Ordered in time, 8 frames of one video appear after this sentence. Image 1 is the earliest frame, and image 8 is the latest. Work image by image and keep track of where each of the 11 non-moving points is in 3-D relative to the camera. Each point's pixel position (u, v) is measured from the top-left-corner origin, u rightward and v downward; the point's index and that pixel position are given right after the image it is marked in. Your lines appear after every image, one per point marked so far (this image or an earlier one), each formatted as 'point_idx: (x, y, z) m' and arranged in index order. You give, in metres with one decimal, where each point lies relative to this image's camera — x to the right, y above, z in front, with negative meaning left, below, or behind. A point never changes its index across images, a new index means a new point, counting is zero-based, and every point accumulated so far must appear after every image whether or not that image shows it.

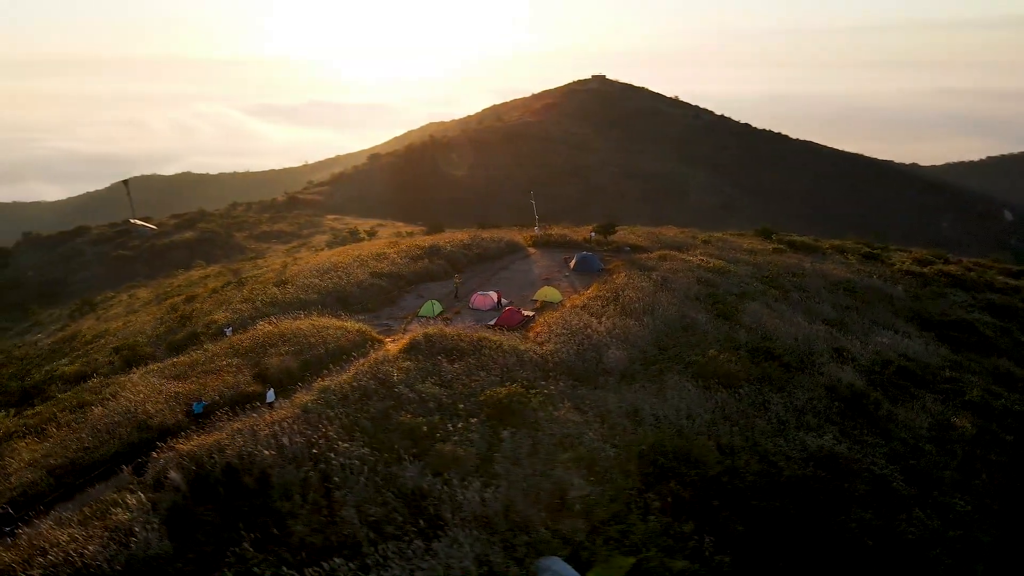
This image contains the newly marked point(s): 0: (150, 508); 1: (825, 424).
0: (-3.4, -2.1, +6.7) m
1: (+4.8, -2.1, +11.0) m
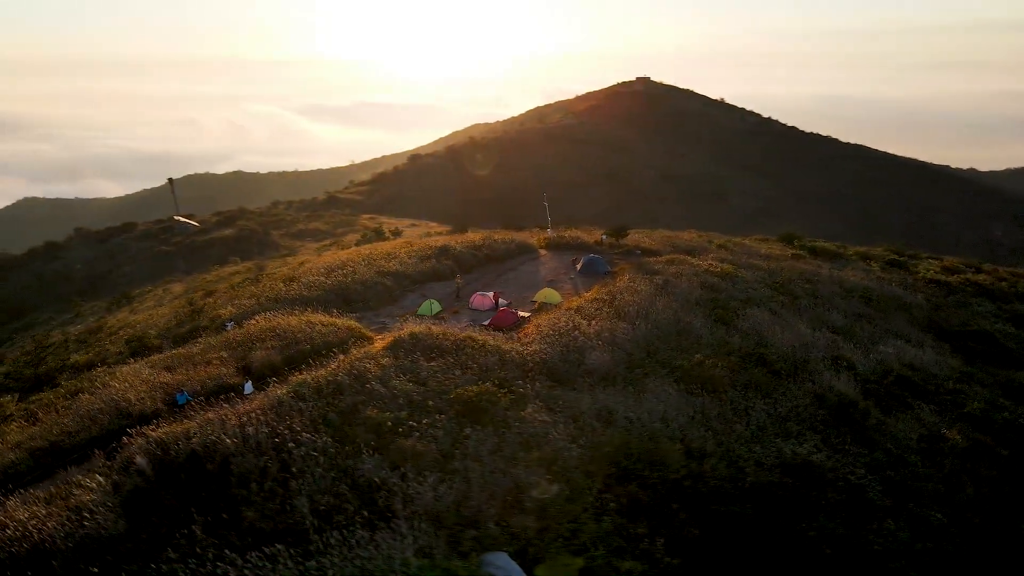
0: (-3.9, -2.0, +7.1) m
1: (+4.5, -2.2, +10.9) m
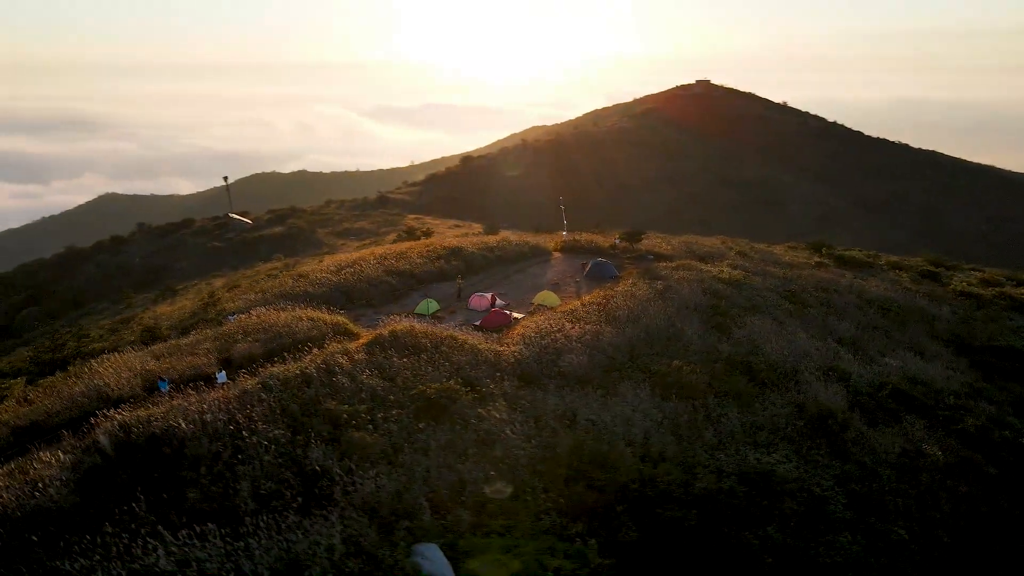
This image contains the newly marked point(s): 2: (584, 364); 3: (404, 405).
0: (-4.7, -1.9, +7.6) m
1: (+4.0, -2.3, +10.8) m
2: (+1.2, -1.2, +11.8) m
3: (-1.5, -1.6, +9.7) m
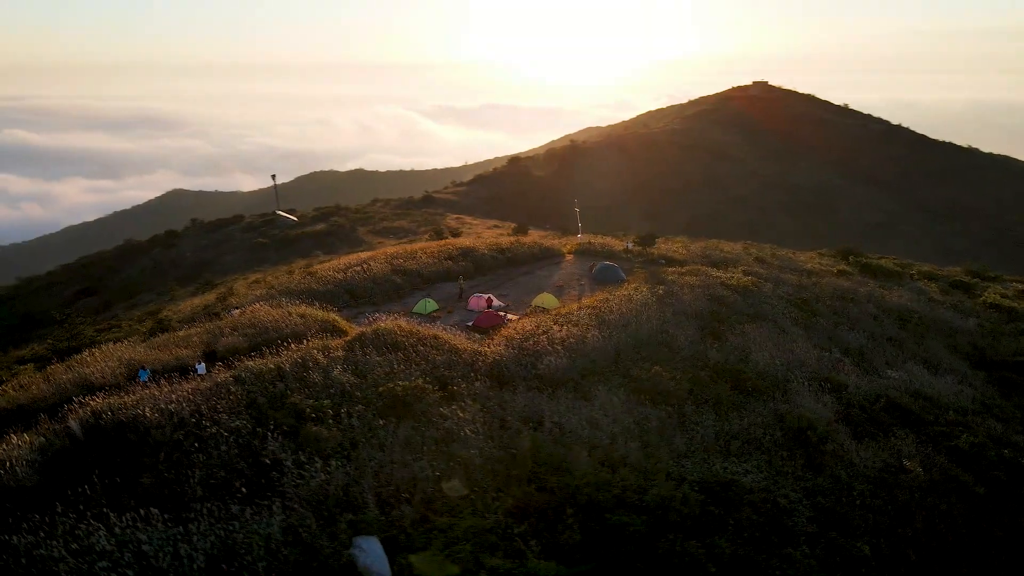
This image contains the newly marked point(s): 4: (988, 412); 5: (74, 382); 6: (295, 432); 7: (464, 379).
0: (-5.3, -1.8, +8.1) m
1: (+3.6, -2.4, +10.7) m
2: (+0.8, -1.3, +11.9) m
3: (-2.0, -1.6, +9.9) m
4: (+9.5, -2.5, +14.4) m
5: (-6.1, -1.3, +9.9) m
6: (-2.7, -1.8, +9.0) m
7: (-0.7, -1.4, +11.0) m
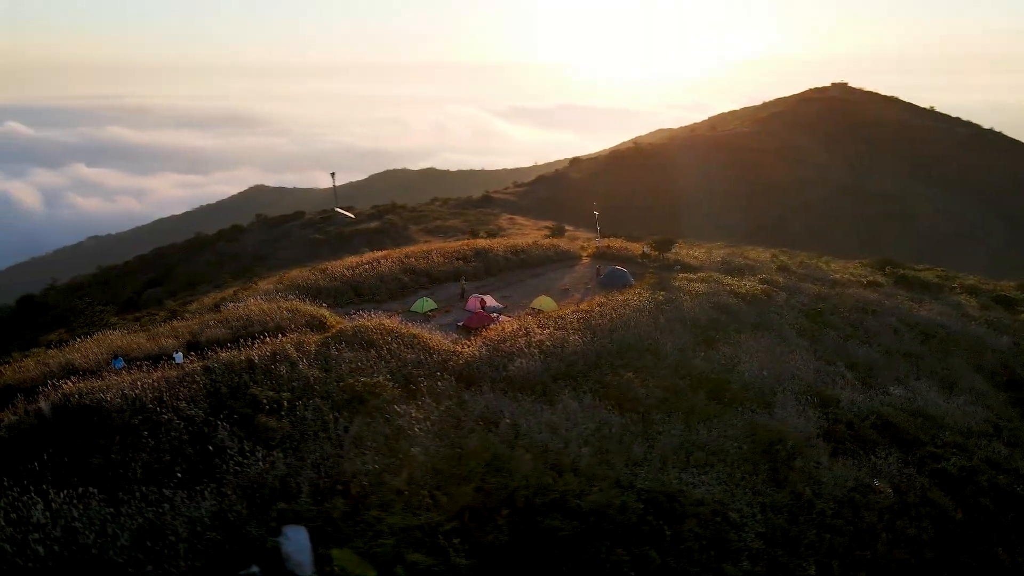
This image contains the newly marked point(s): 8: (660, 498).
0: (-6.1, -1.7, +8.7) m
1: (+2.9, -2.5, +10.5) m
2: (+0.4, -1.4, +12.0) m
3: (-2.6, -1.5, +10.2) m
4: (+9.1, -2.8, +13.6) m
5: (-6.7, -1.1, +10.6) m
6: (-3.4, -1.7, +9.4) m
7: (-1.3, -1.4, +11.2) m
8: (+1.9, -2.7, +9.4) m
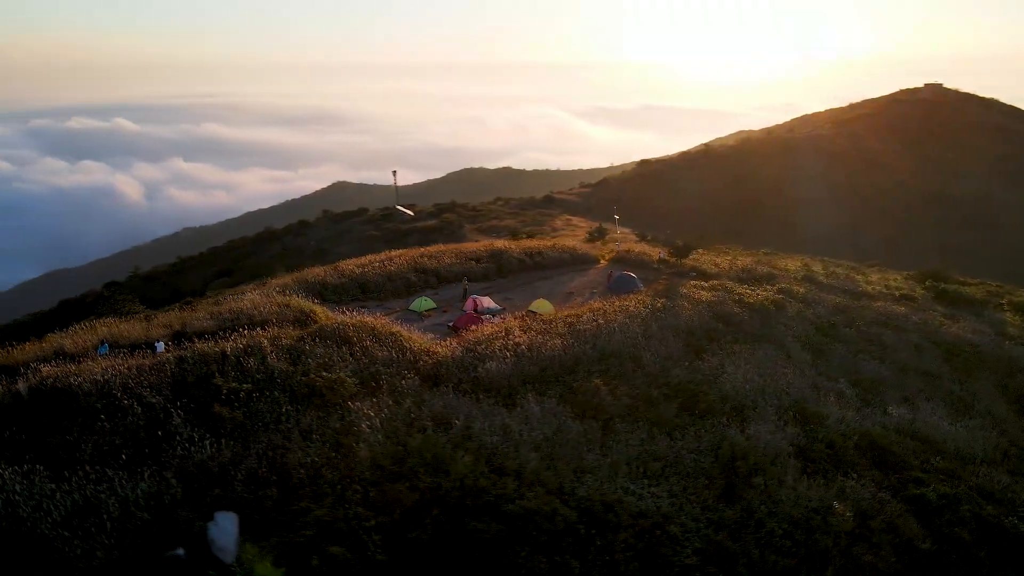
0: (-6.9, -1.5, +9.4) m
1: (+2.2, -2.7, +10.3) m
2: (-0.1, -1.4, +12.0) m
3: (-3.3, -1.5, +10.6) m
4: (+8.7, -3.1, +12.8) m
5: (-7.3, -1.0, +11.4) m
6: (-4.2, -1.7, +9.8) m
7: (-1.9, -1.4, +11.5) m
8: (+1.1, -2.8, +9.4) m
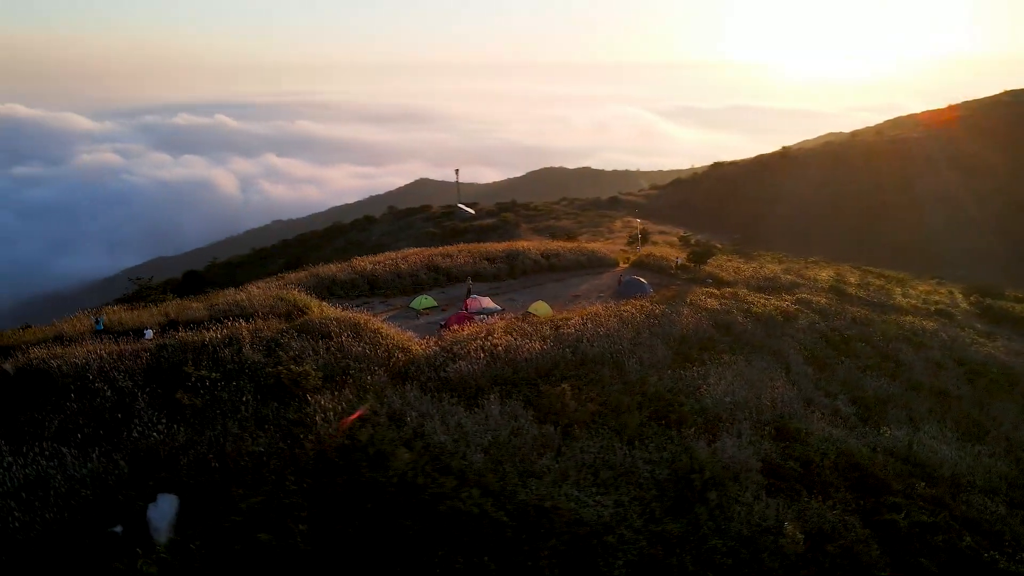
0: (-7.6, -1.3, +10.2) m
1: (+1.5, -2.8, +10.2) m
2: (-0.7, -1.4, +12.1) m
3: (-3.9, -1.4, +11.0) m
4: (+8.2, -3.4, +12.0) m
5: (-7.8, -0.8, +12.2) m
6: (-4.9, -1.6, +10.4) m
7: (-2.4, -1.4, +11.7) m
8: (+0.3, -2.9, +9.3) m
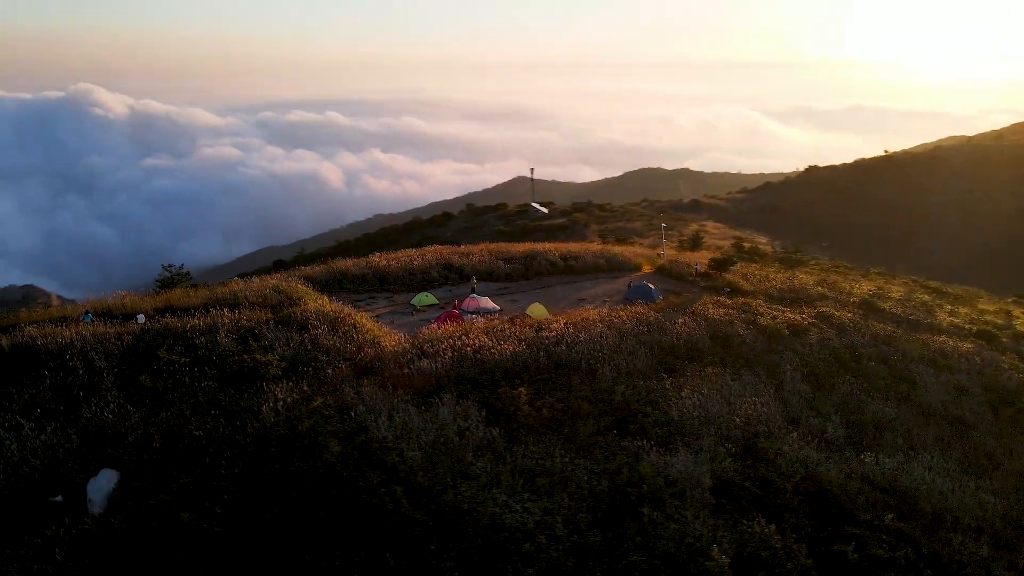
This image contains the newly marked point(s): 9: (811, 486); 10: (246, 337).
0: (-8.4, -1.0, +11.2) m
1: (+0.6, -2.8, +10.0) m
2: (-1.3, -1.4, +12.2) m
3: (-4.6, -1.3, +11.6) m
4: (+7.4, -3.7, +11.0) m
5: (-8.3, -0.5, +13.2) m
6: (-5.7, -1.4, +11.0) m
7: (-3.1, -1.3, +12.1) m
8: (-0.8, -2.9, +9.4) m
9: (+4.6, -3.0, +11.0) m
10: (-4.6, -0.8, +12.6) m
